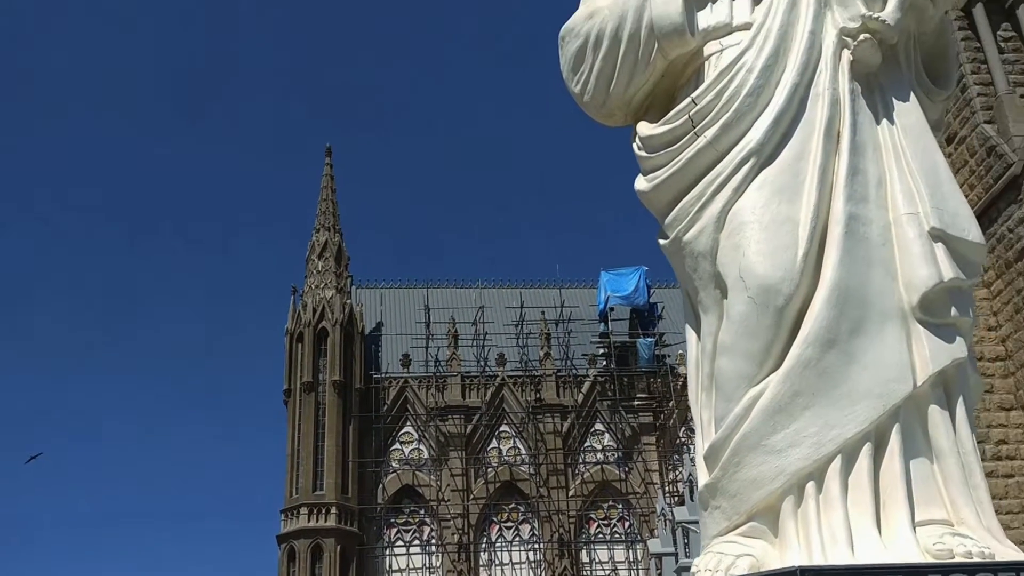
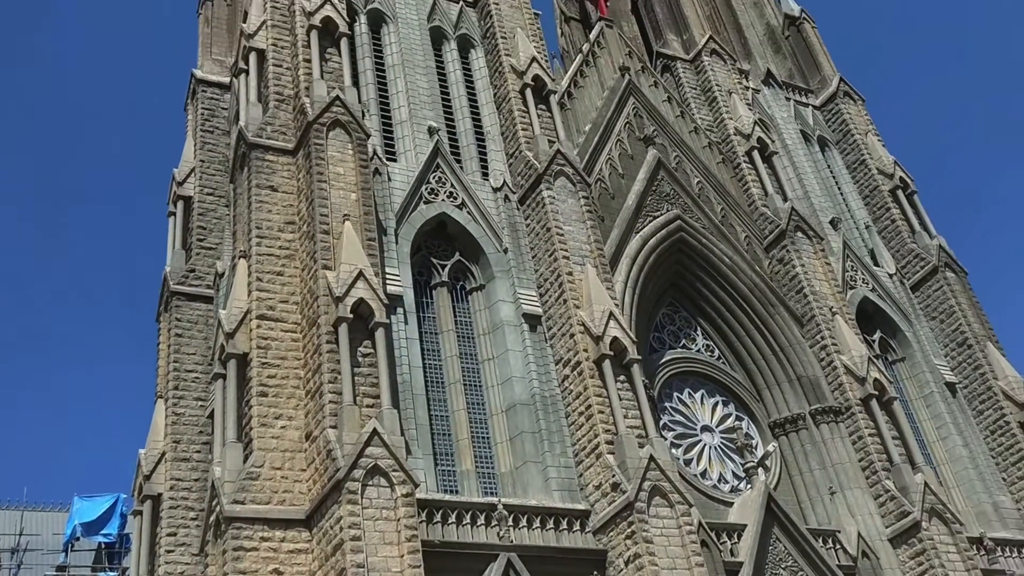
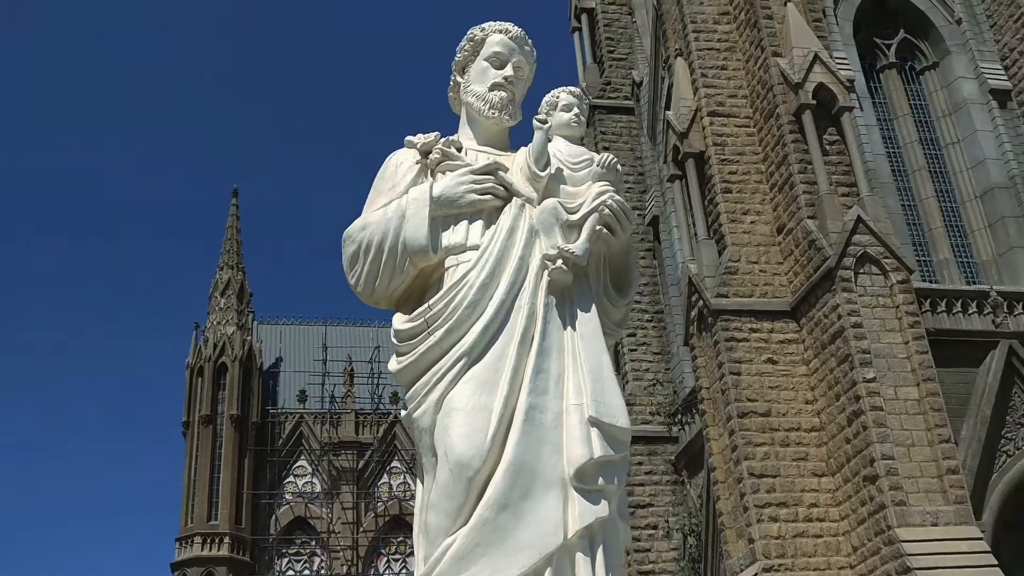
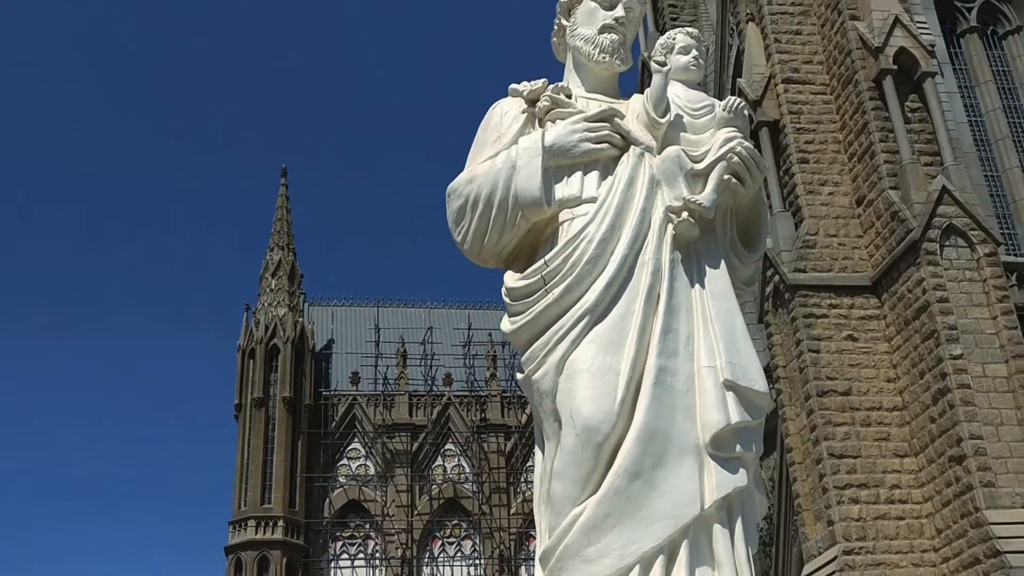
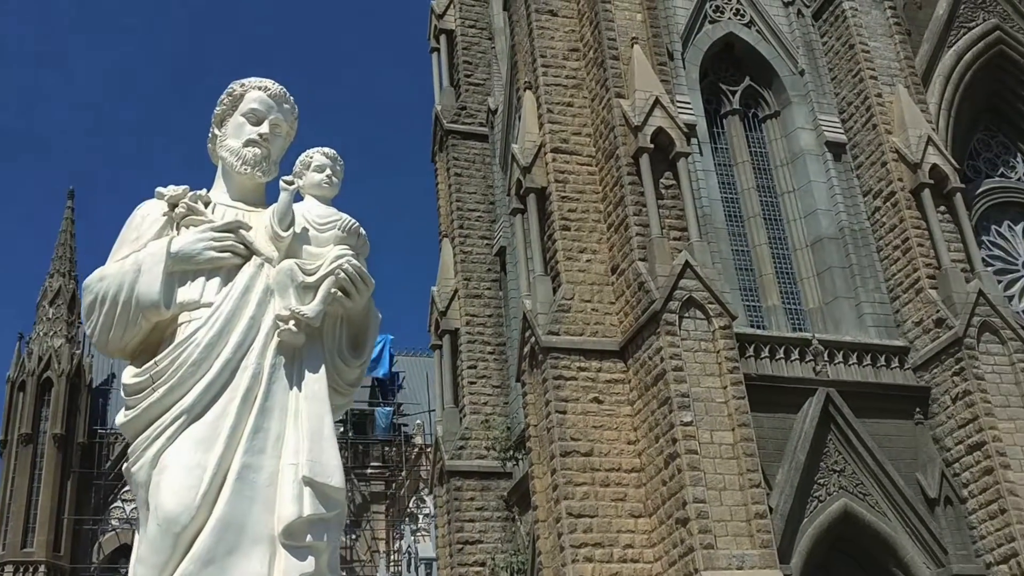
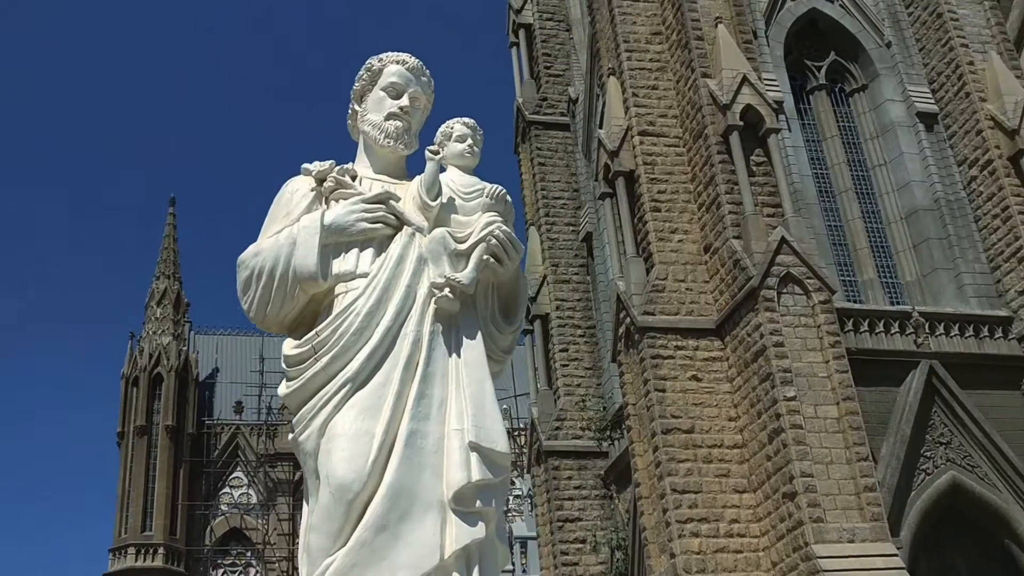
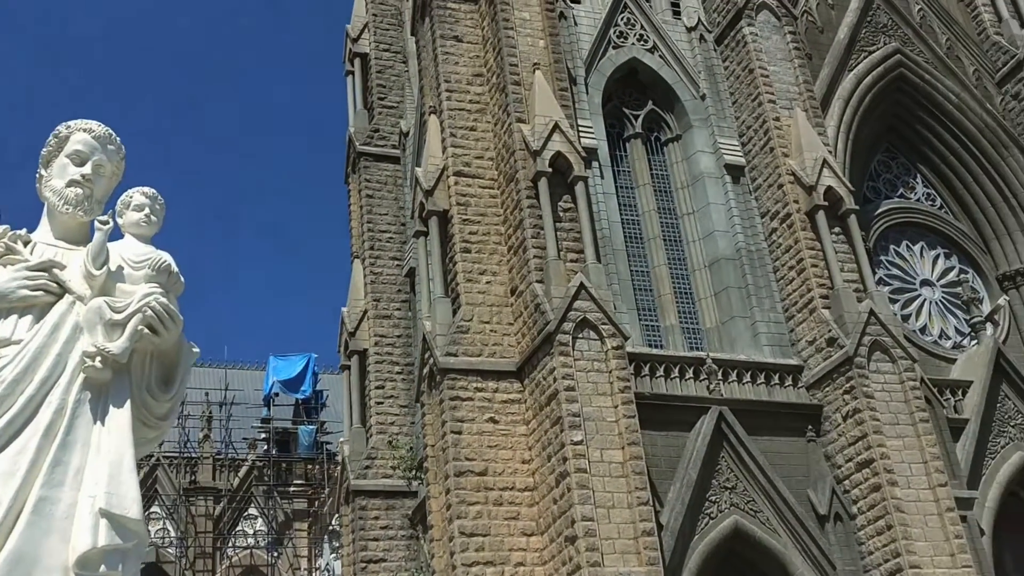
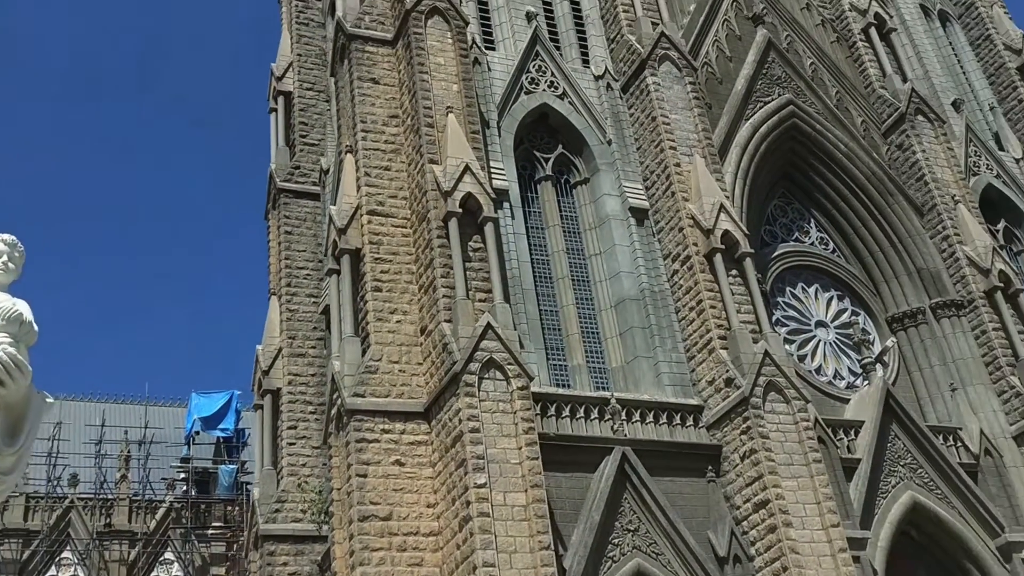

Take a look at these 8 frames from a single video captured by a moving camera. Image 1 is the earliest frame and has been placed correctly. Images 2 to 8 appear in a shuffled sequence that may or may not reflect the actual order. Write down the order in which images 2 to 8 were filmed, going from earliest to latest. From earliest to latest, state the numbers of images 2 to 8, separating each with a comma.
4, 3, 6, 5, 7, 8, 2
